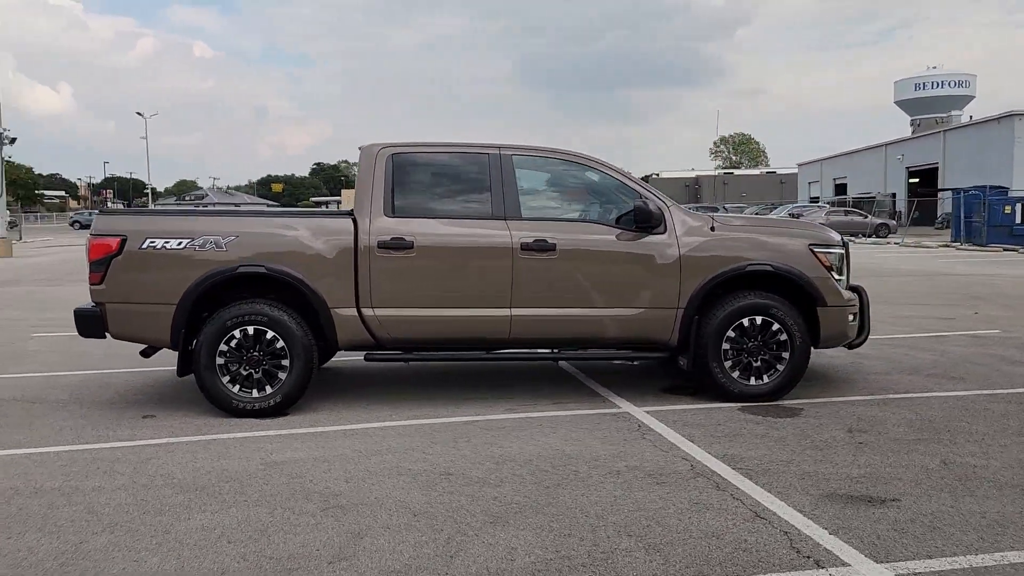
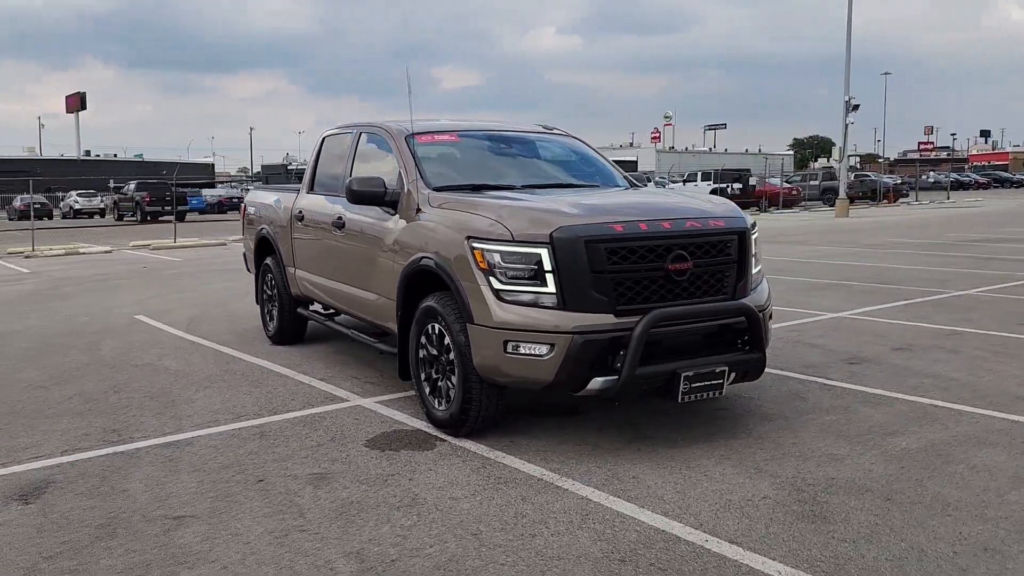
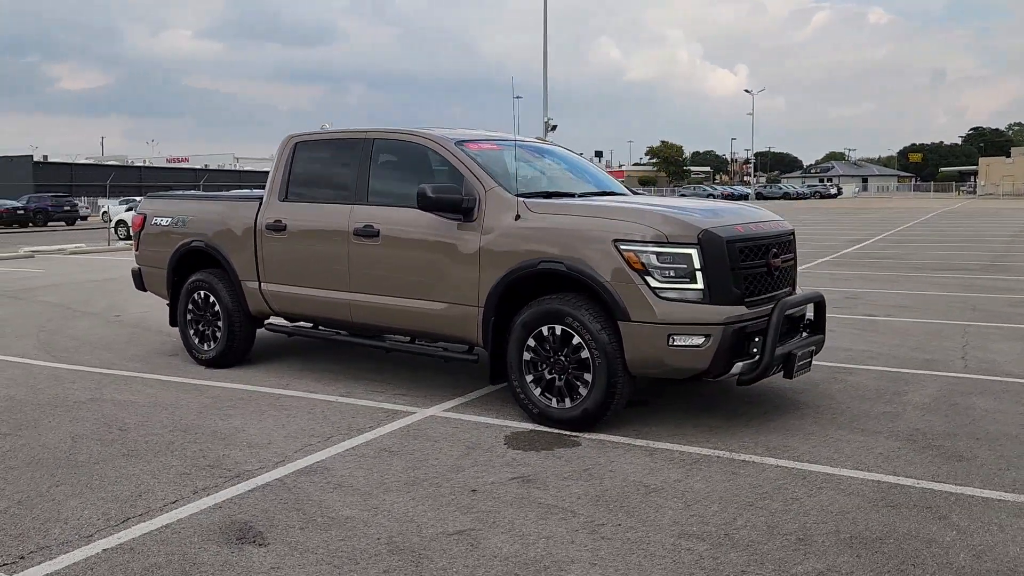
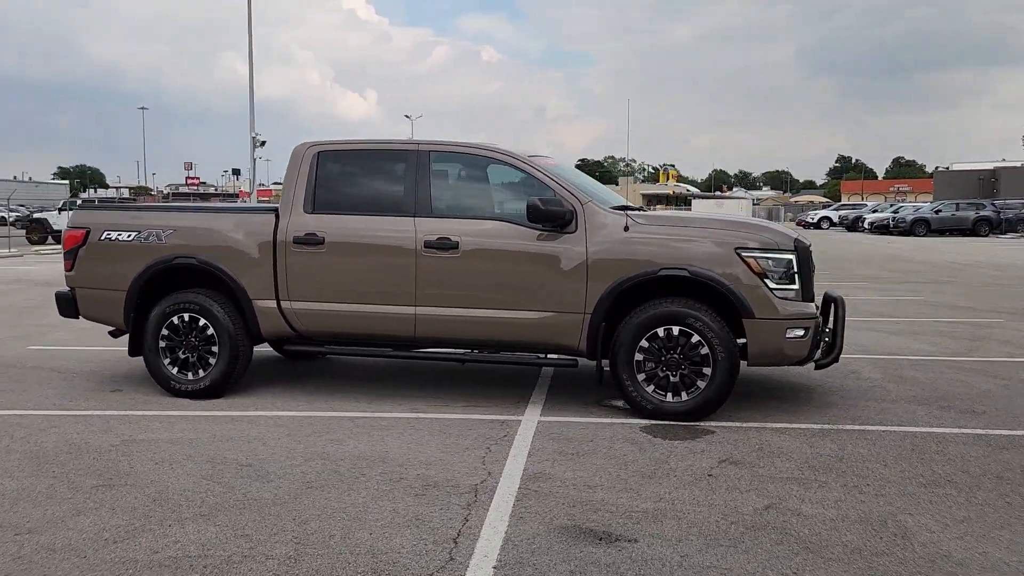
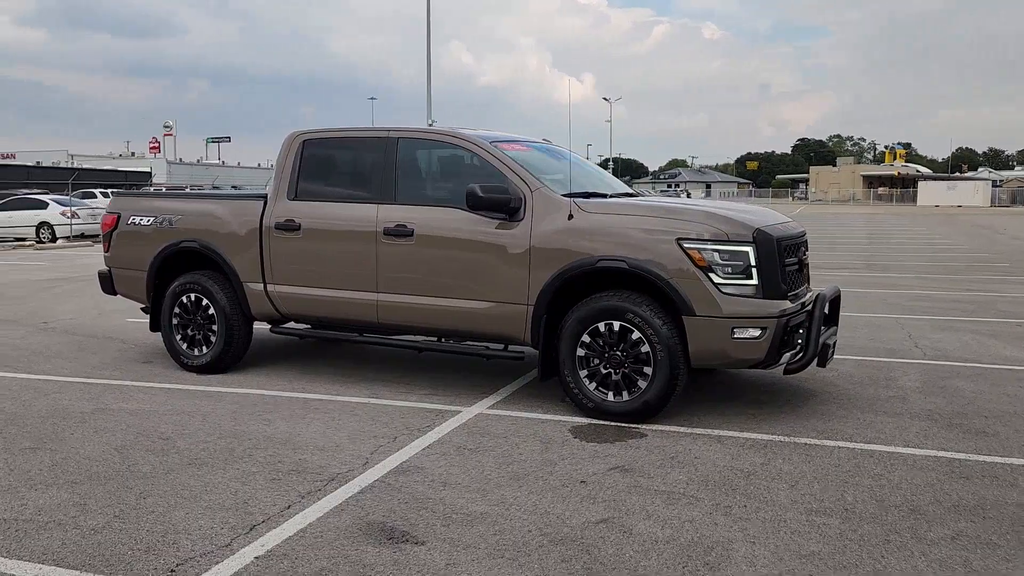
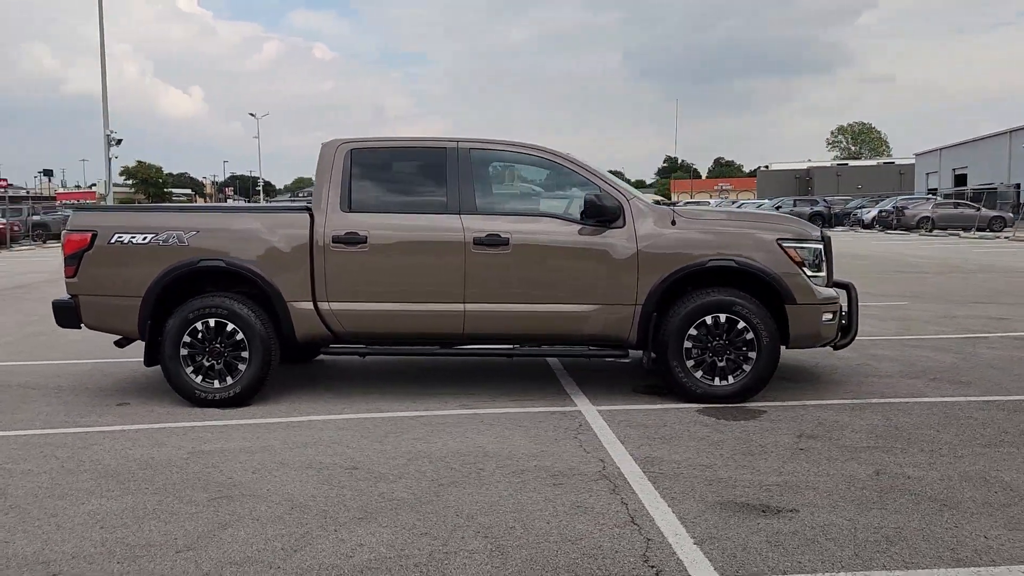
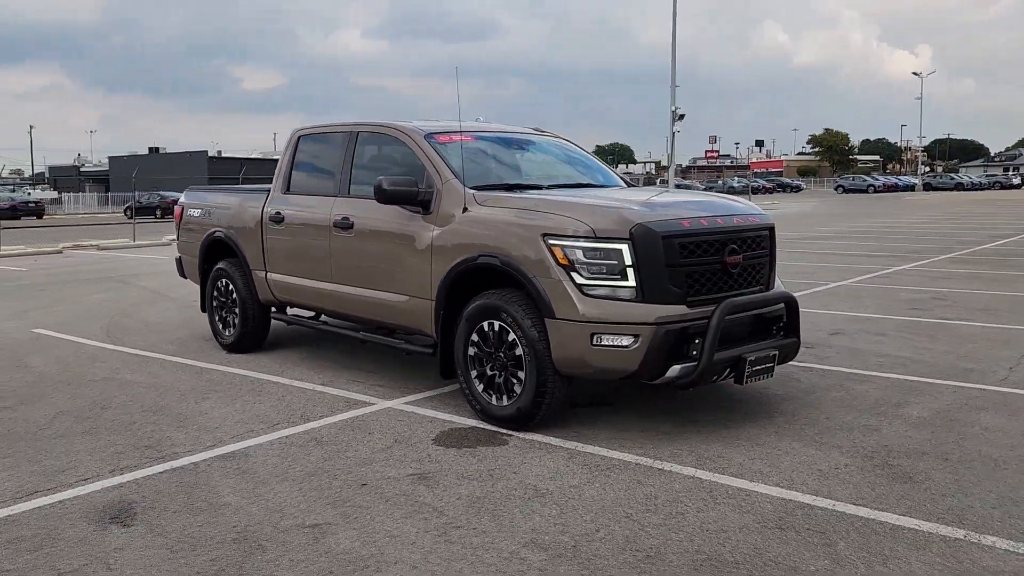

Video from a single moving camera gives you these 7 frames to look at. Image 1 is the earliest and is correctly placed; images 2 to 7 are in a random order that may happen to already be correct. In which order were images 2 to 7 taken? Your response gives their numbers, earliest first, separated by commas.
6, 4, 5, 3, 7, 2
